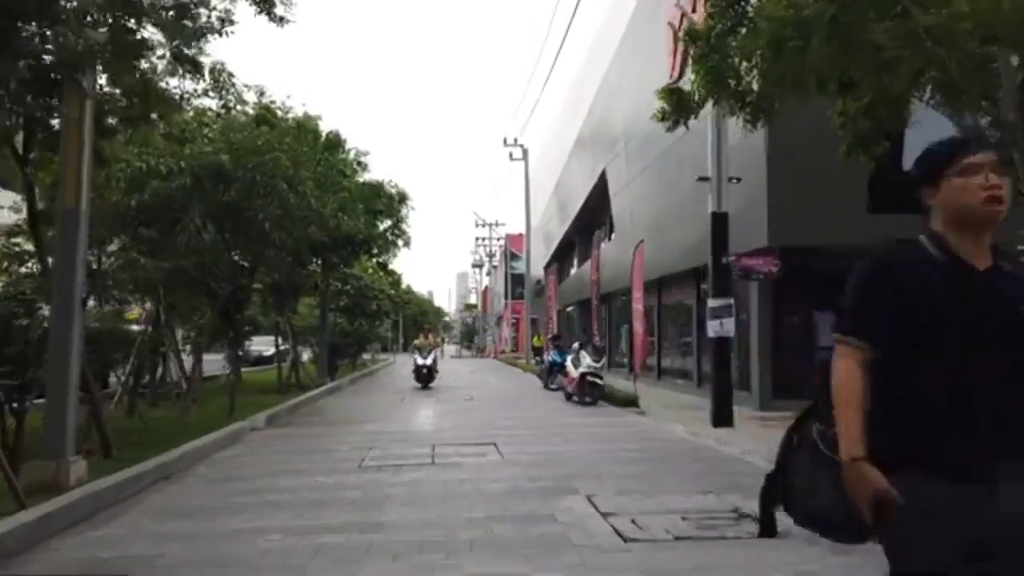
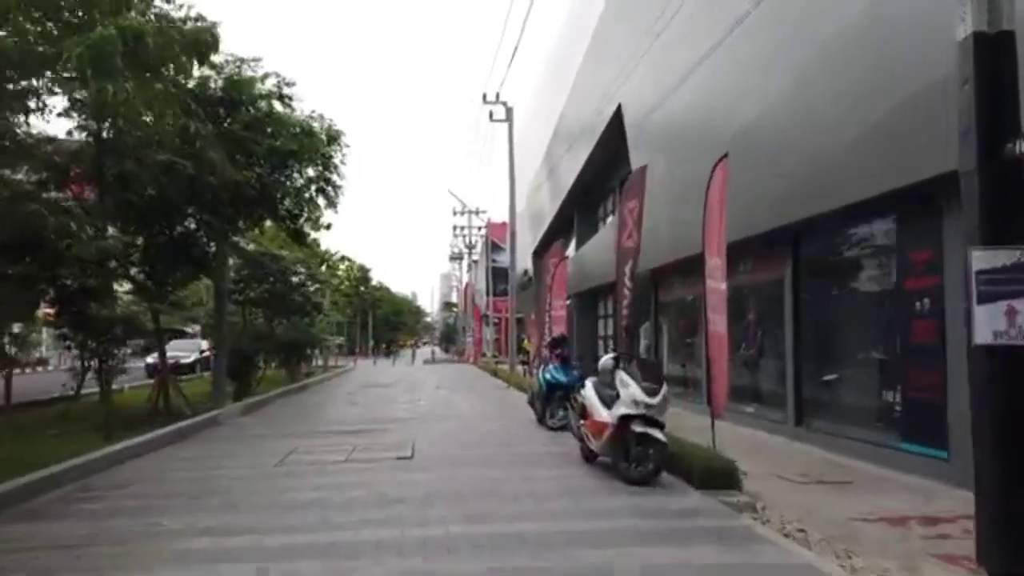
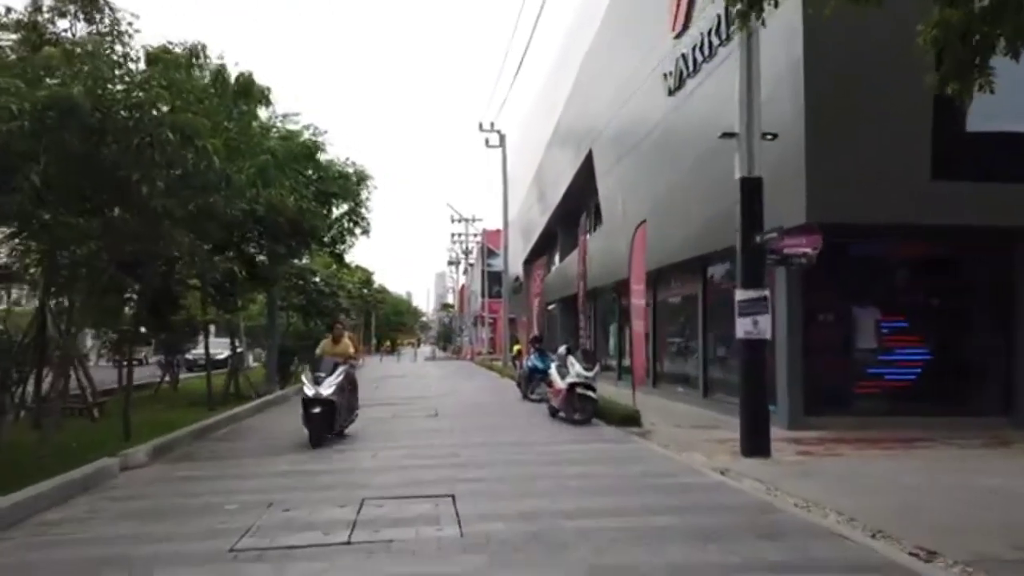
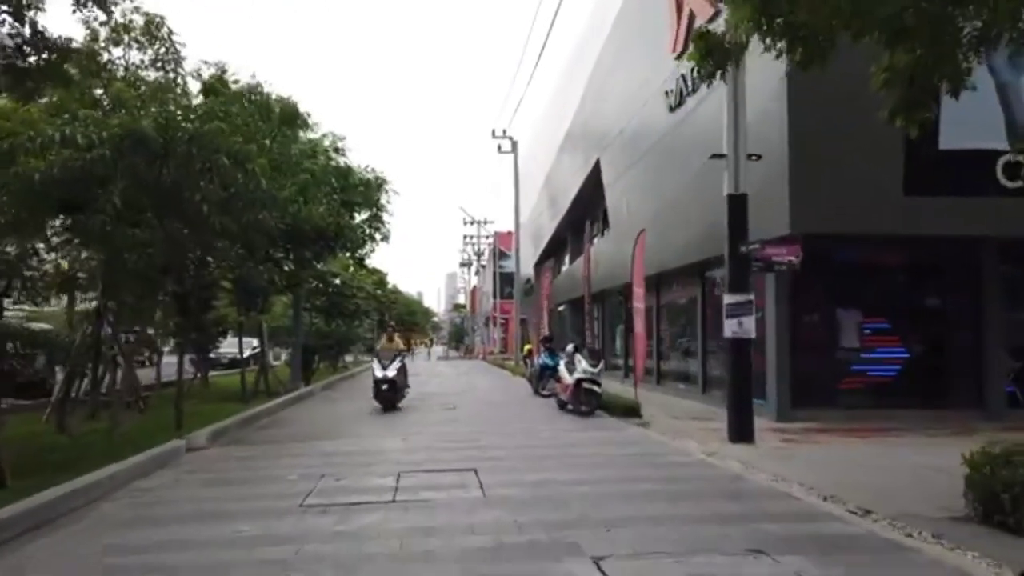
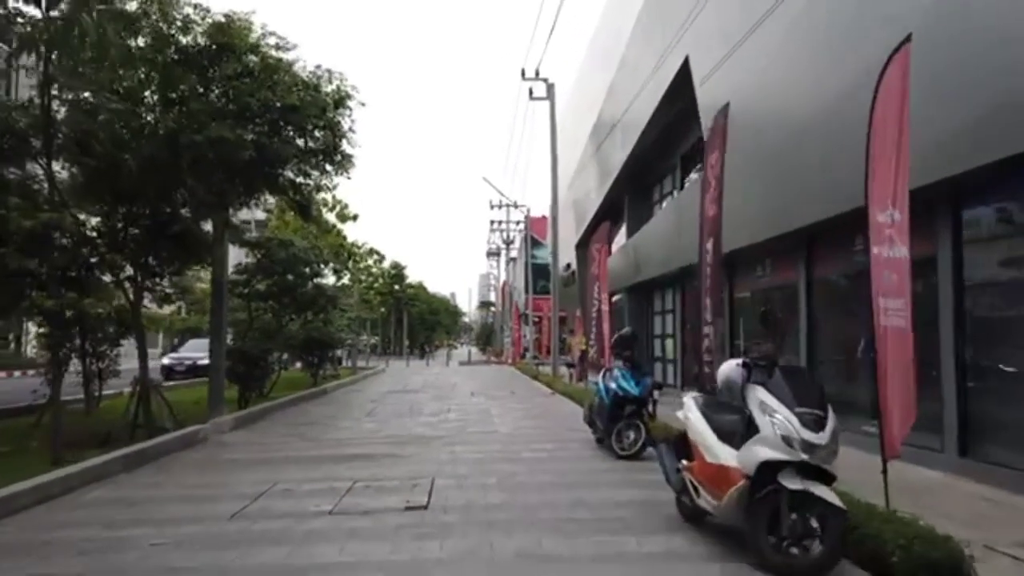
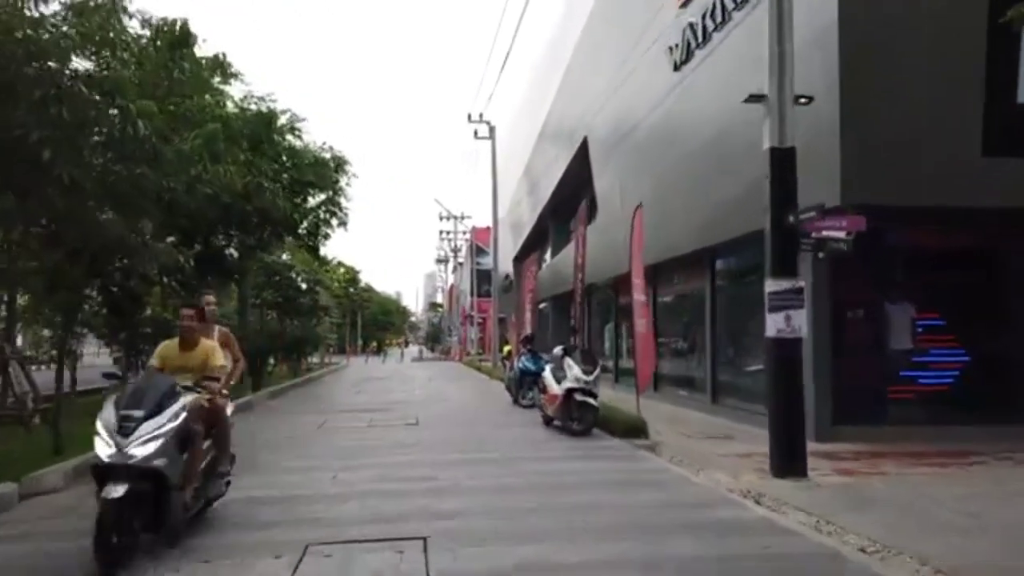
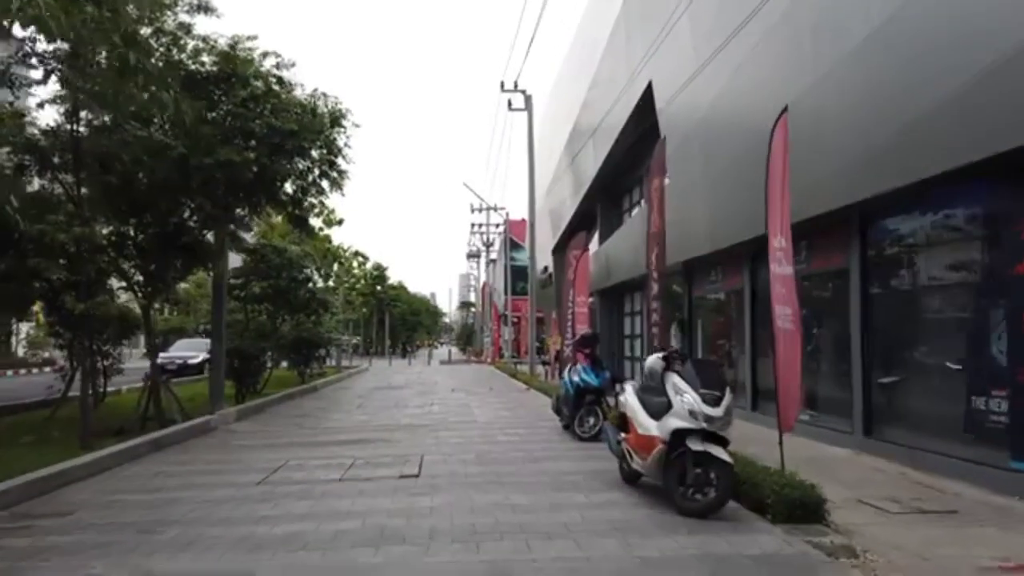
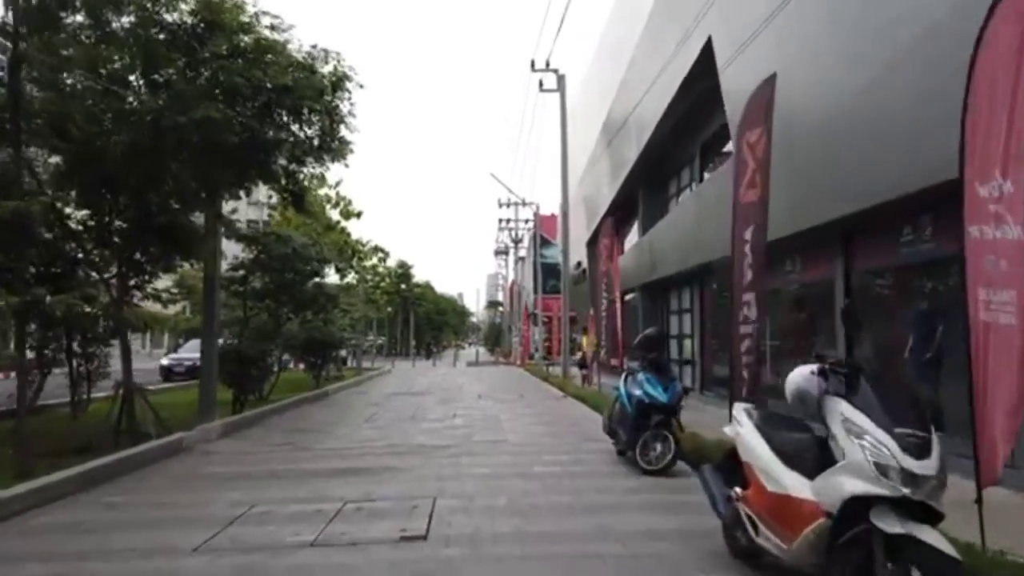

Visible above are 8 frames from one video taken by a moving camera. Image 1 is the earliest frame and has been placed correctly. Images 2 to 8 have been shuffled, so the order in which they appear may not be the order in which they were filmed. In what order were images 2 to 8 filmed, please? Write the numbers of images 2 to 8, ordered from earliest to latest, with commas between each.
4, 3, 6, 2, 7, 5, 8
